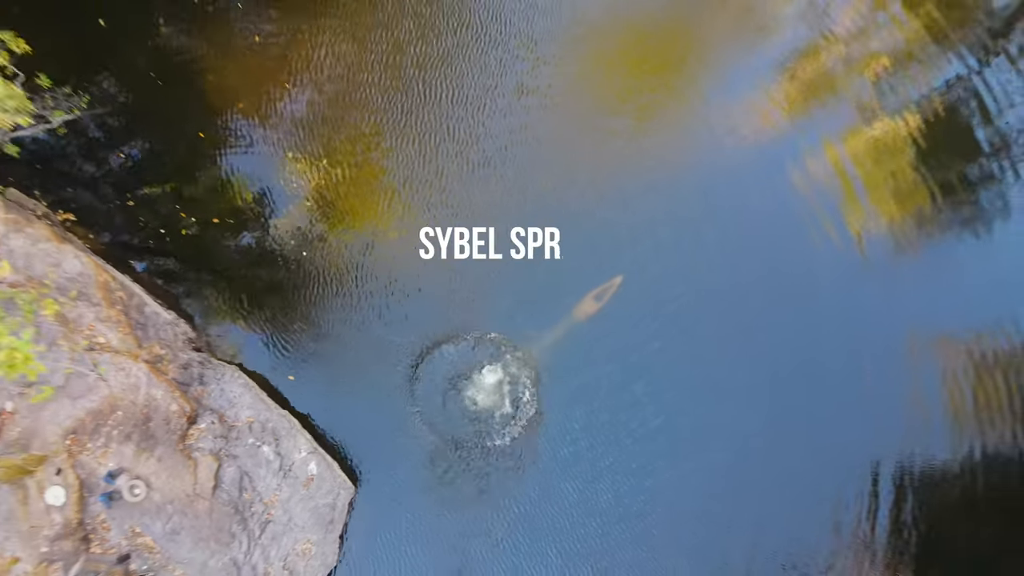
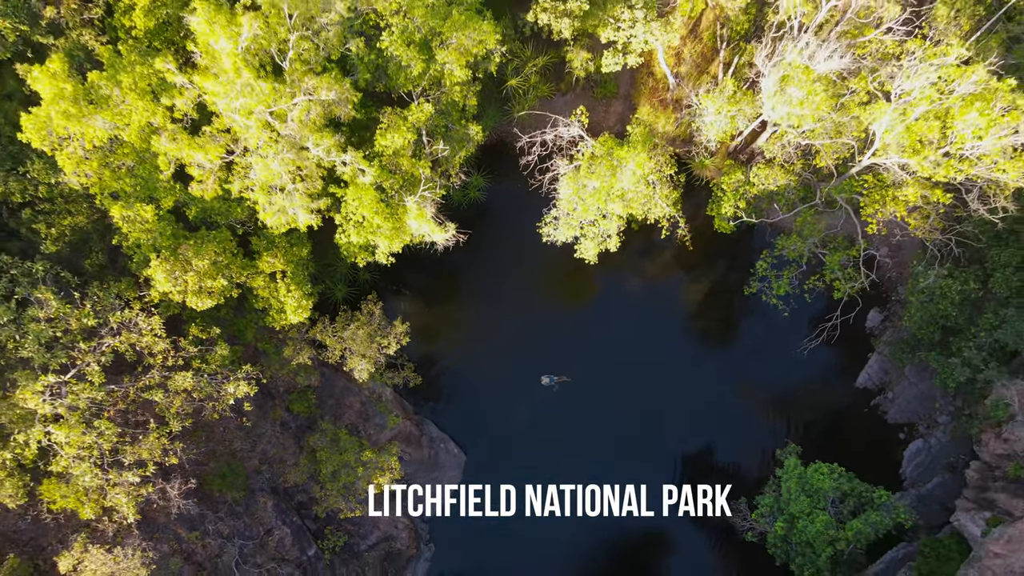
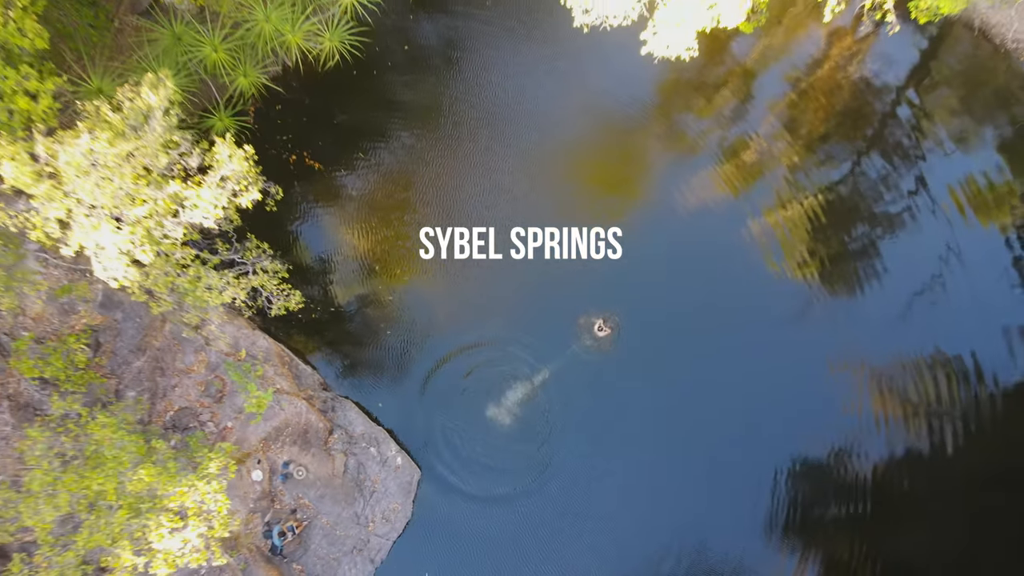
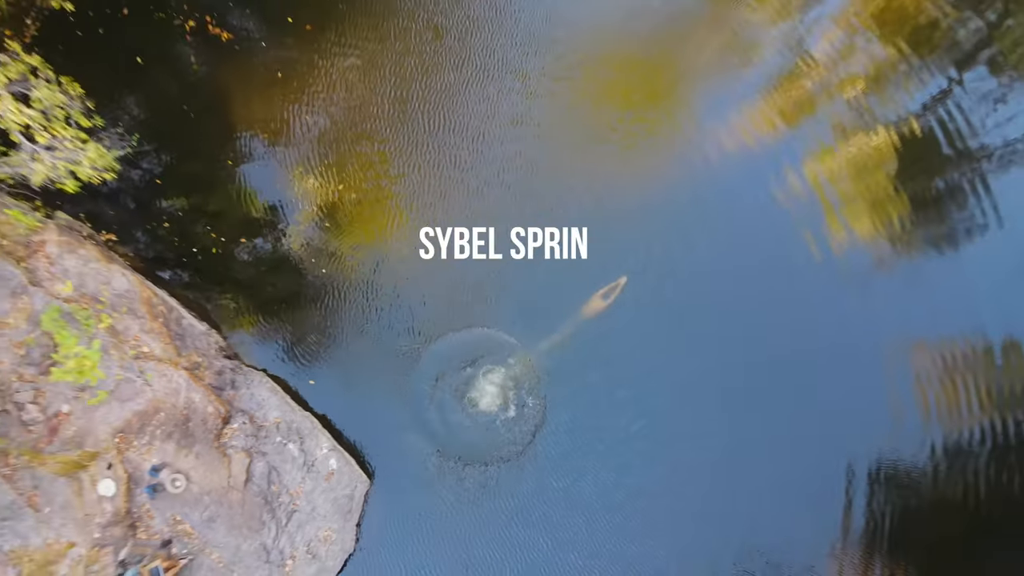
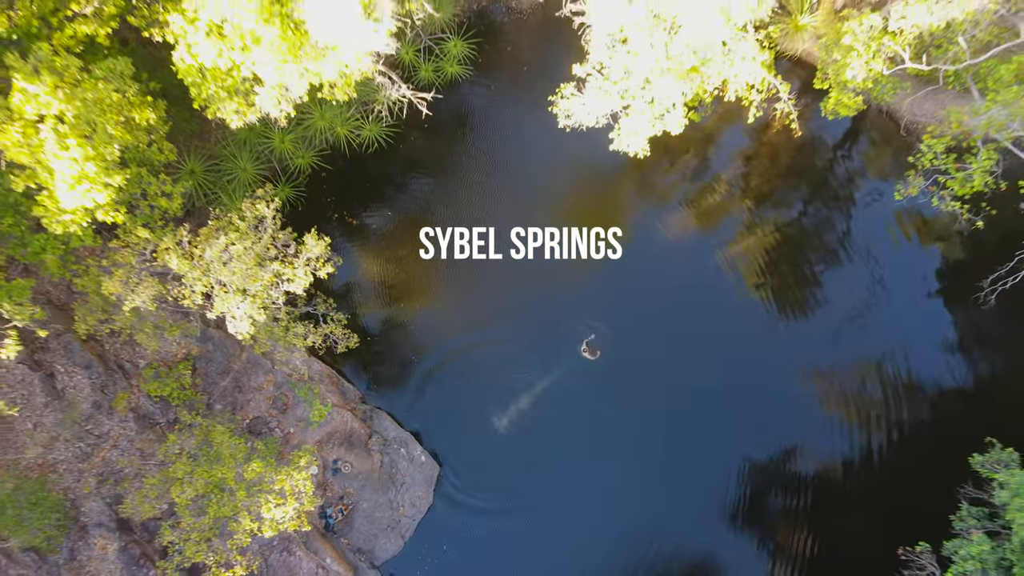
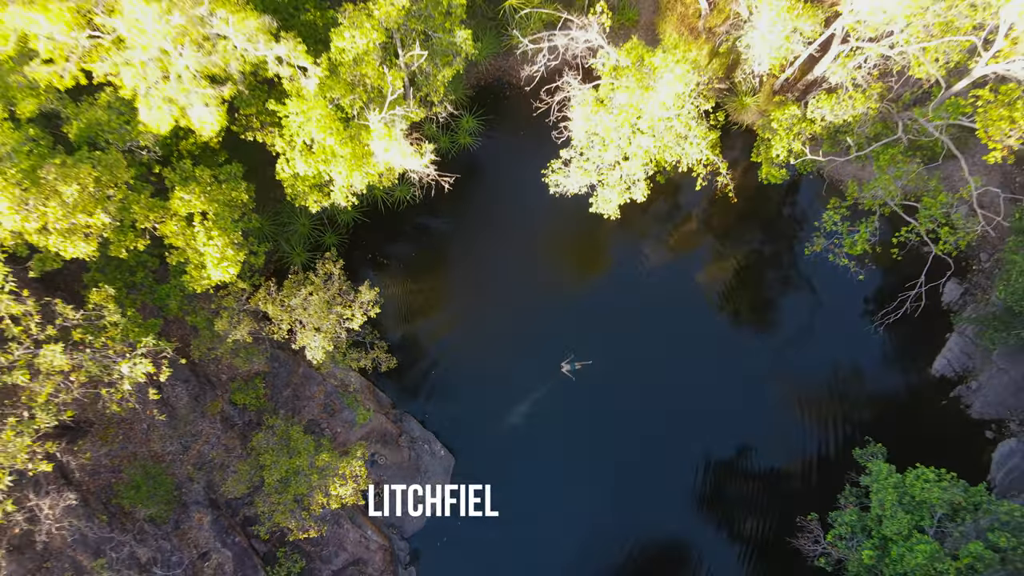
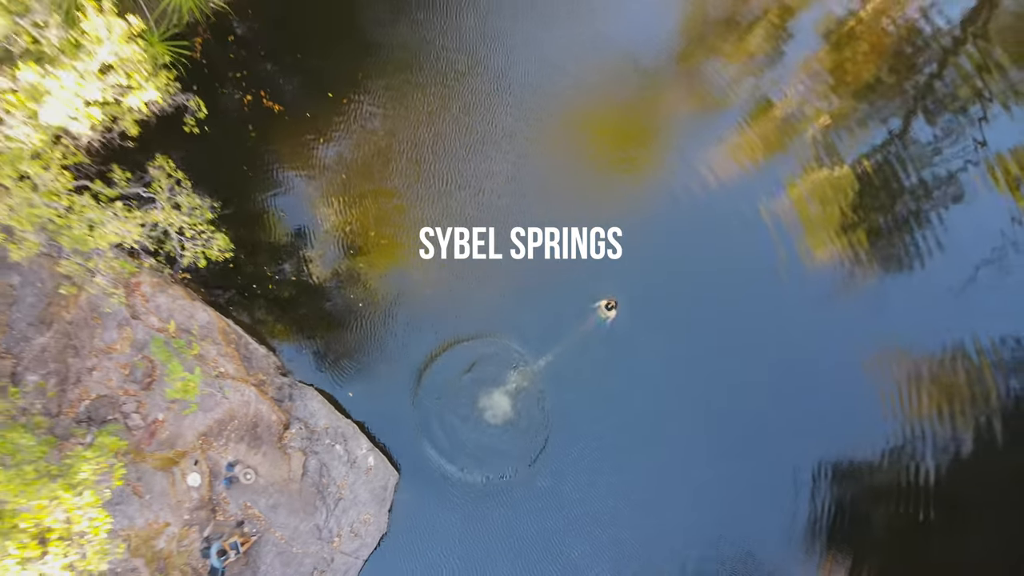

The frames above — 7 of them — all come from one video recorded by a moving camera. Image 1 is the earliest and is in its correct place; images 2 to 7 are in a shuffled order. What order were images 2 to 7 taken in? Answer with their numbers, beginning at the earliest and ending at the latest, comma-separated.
4, 7, 3, 5, 6, 2
